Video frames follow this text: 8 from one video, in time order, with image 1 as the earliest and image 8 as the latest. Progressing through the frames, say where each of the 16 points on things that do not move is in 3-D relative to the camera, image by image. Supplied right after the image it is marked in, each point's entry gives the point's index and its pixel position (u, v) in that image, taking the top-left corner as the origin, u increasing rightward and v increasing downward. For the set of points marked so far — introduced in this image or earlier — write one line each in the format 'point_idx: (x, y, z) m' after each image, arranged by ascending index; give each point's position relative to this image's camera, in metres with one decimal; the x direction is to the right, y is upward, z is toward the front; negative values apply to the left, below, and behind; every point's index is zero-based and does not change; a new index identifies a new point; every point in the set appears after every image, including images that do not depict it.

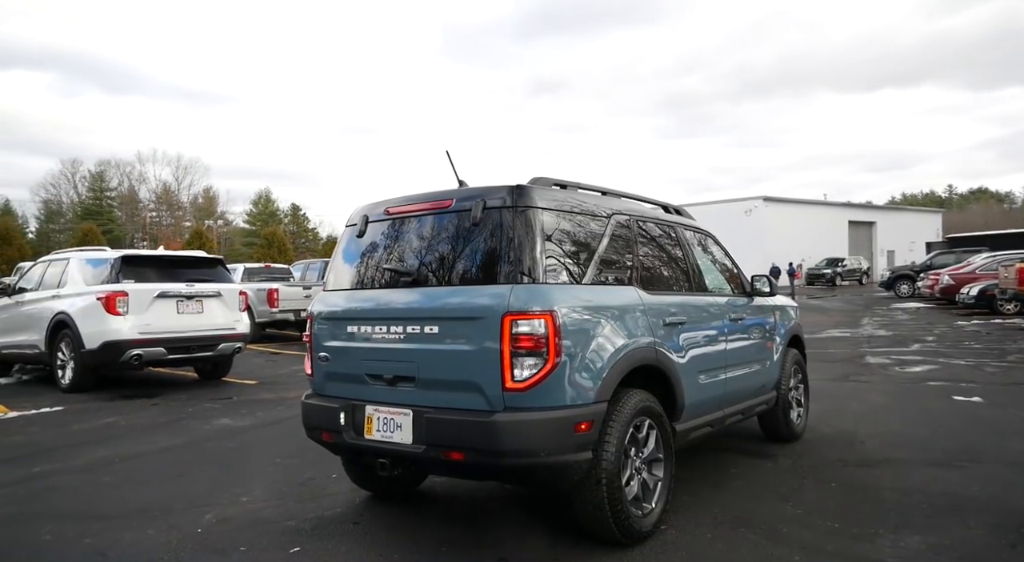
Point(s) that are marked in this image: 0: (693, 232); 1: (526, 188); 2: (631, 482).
0: (+1.3, +0.4, +4.8) m
1: (0.0, +0.5, +3.3) m
2: (+0.6, -1.0, +3.2) m
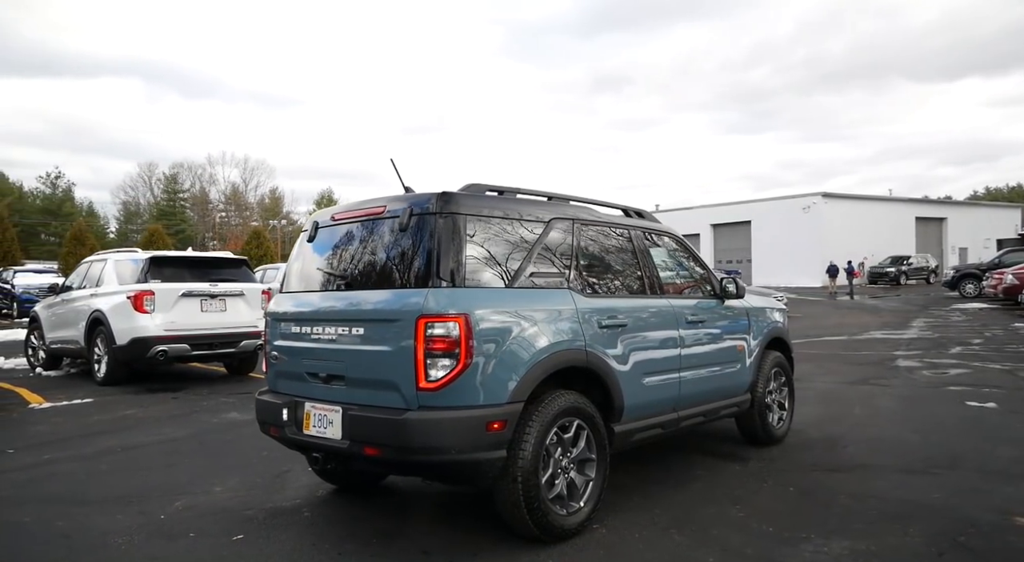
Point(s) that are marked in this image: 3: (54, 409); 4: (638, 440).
0: (+1.1, +0.4, +4.8) m
1: (-0.4, +0.5, +3.4) m
2: (+0.2, -1.0, +3.3) m
3: (-6.0, -1.7, +8.4) m
4: (+0.8, -1.0, +3.9) m
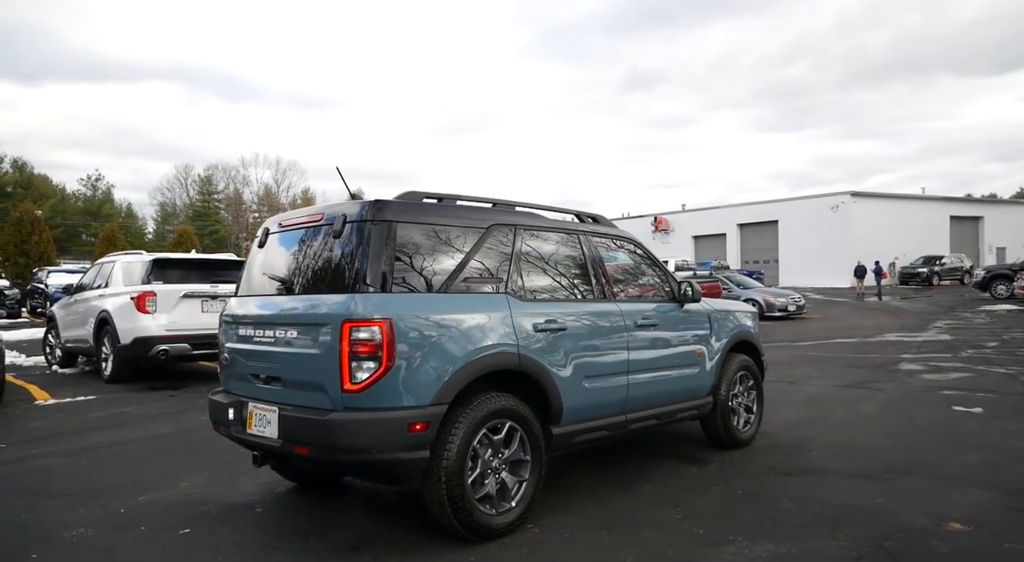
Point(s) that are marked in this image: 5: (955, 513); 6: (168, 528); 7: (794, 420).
0: (+0.8, +0.3, +4.8) m
1: (-0.7, +0.4, +3.5) m
2: (-0.2, -1.1, +3.4) m
3: (-6.2, -1.7, +8.7) m
4: (+0.4, -1.0, +4.0) m
5: (+2.5, -1.3, +3.6) m
6: (-2.0, -1.4, +3.6) m
7: (+3.1, -1.5, +6.9) m
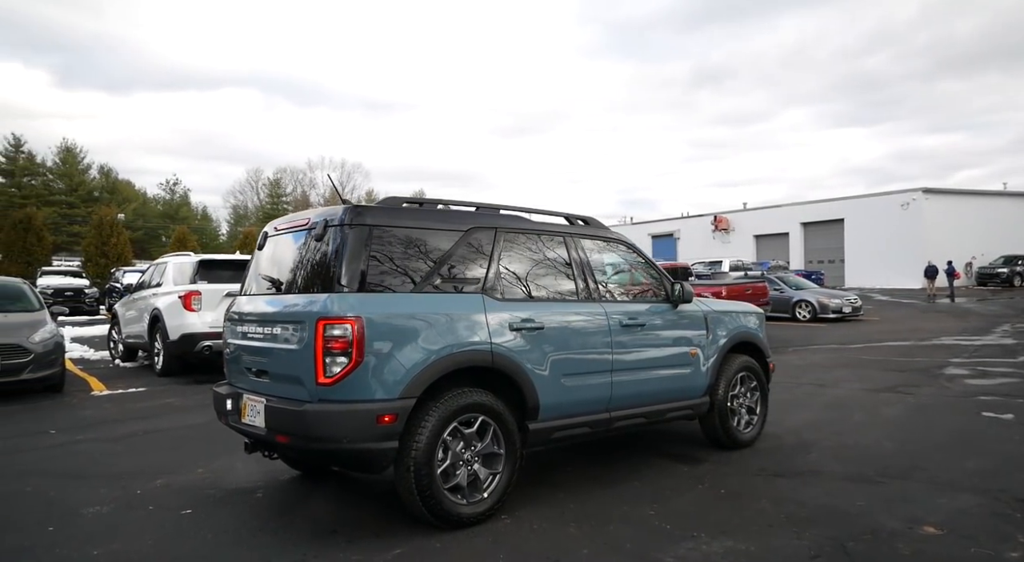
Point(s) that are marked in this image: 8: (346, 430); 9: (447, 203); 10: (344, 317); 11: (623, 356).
0: (+0.7, +0.3, +4.9) m
1: (-0.9, +0.4, +3.7) m
2: (-0.3, -1.1, +3.6) m
3: (-5.9, -1.7, +9.4) m
4: (+0.3, -1.0, +4.1) m
5: (+2.4, -1.3, +3.6) m
6: (-2.1, -1.4, +3.9) m
7: (+3.2, -1.5, +6.8) m
8: (-0.9, -0.8, +3.3) m
9: (-0.4, +0.5, +4.1) m
10: (-0.9, -0.2, +3.3) m
11: (+0.8, -0.5, +4.5) m
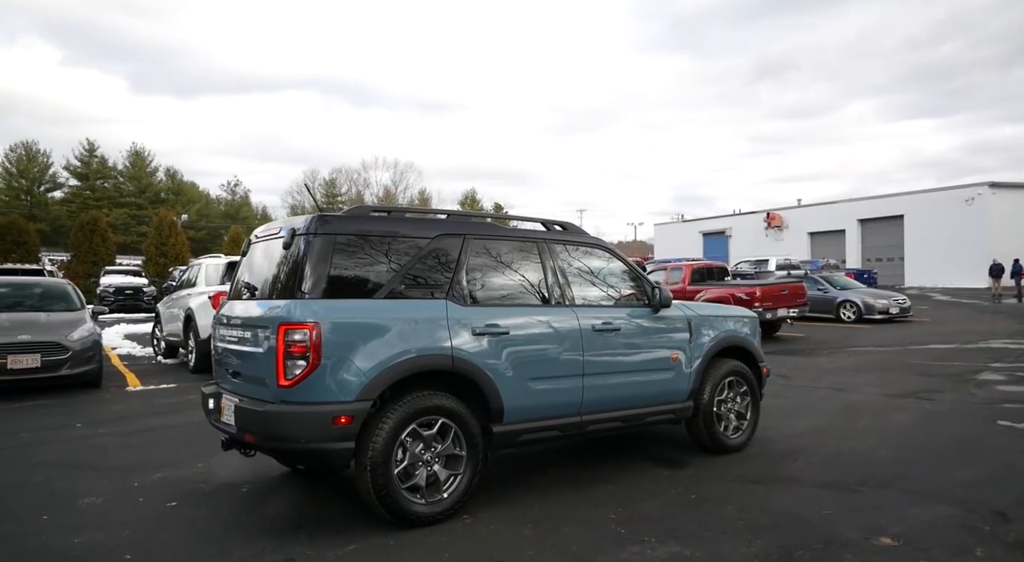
0: (+0.5, +0.3, +5.0) m
1: (-1.1, +0.4, +3.9) m
2: (-0.6, -1.1, +3.7) m
3: (-5.8, -1.7, +9.9) m
4: (+0.1, -1.1, +4.2) m
5: (+2.1, -1.4, +3.5) m
6: (-2.3, -1.4, +4.2) m
7: (+3.1, -1.5, +6.6) m
8: (-1.1, -0.8, +3.4) m
9: (-0.7, +0.5, +4.3) m
10: (-1.1, -0.2, +3.4) m
11: (+0.6, -0.6, +4.6) m
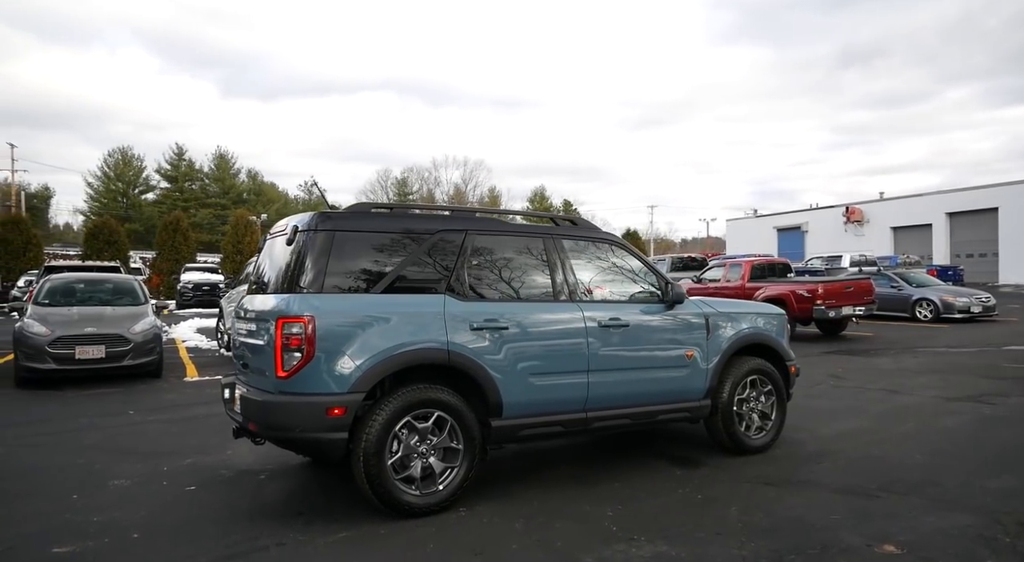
0: (+0.6, +0.3, +4.9) m
1: (-1.1, +0.4, +4.0) m
2: (-0.6, -1.1, +3.7) m
3: (-5.2, -1.7, +10.4) m
4: (+0.1, -1.0, +4.2) m
5: (+2.0, -1.3, +3.3) m
6: (-2.3, -1.4, +4.4) m
7: (+3.4, -1.5, +6.4) m
8: (-1.2, -0.8, +3.5) m
9: (-0.6, +0.5, +4.3) m
10: (-1.2, -0.2, +3.6) m
11: (+0.7, -0.5, +4.5) m
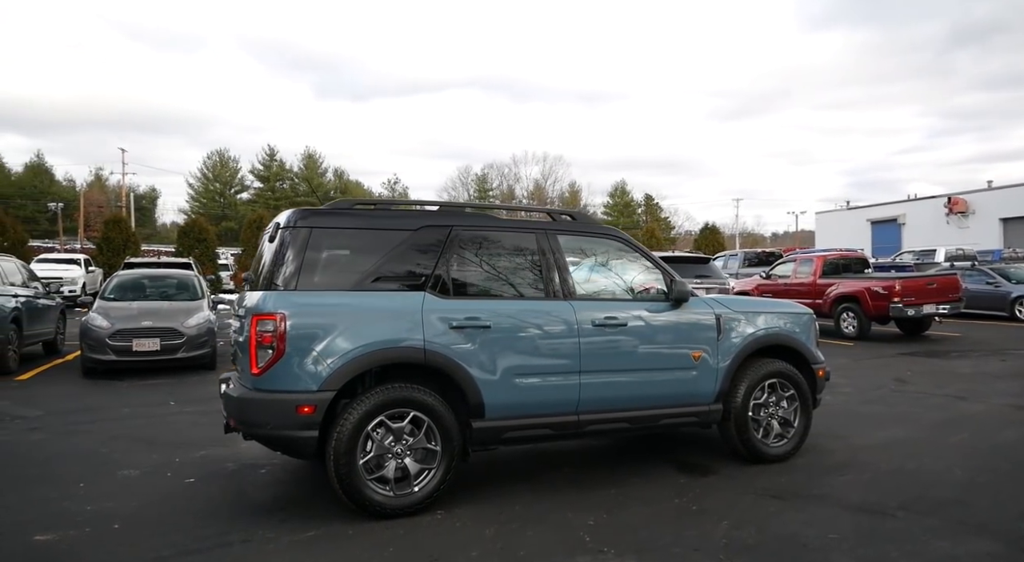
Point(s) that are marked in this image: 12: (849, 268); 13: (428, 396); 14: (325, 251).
0: (+0.6, +0.4, +4.7) m
1: (-1.3, +0.4, +4.0) m
2: (-0.8, -1.1, +3.7) m
3: (-4.6, -1.6, +10.8) m
4: (0.0, -1.0, +4.1) m
5: (+1.8, -1.3, +3.0) m
6: (-2.4, -1.4, +4.6) m
7: (+3.5, -1.5, +5.9) m
8: (-1.3, -0.8, +3.6) m
9: (-0.7, +0.5, +4.3) m
10: (-1.4, -0.2, +3.6) m
11: (+0.6, -0.5, +4.3) m
12: (+9.7, +0.4, +18.8) m
13: (-0.5, -0.7, +3.8) m
14: (-1.1, +0.2, +3.9) m
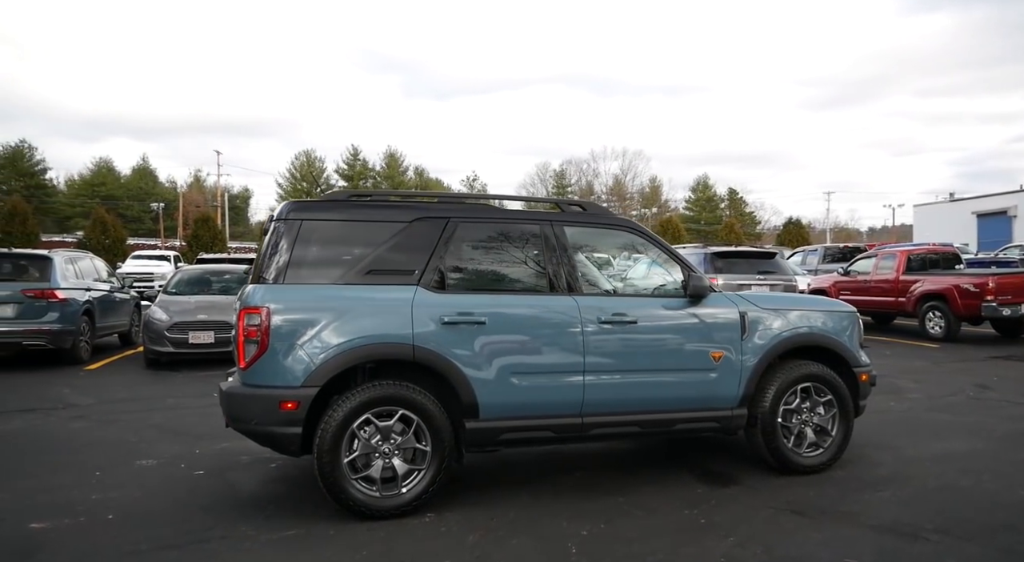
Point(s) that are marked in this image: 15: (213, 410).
0: (+0.7, +0.4, +4.5) m
1: (-1.3, +0.5, +3.9) m
2: (-0.8, -1.0, +3.6) m
3: (-3.8, -1.5, +11.1) m
4: (0.0, -1.0, +3.9) m
5: (+1.7, -1.3, +2.6) m
6: (-2.3, -1.4, +4.6) m
7: (+3.6, -1.4, +5.3) m
8: (-1.4, -0.7, +3.5) m
9: (-0.7, +0.6, +4.2) m
10: (-1.4, -0.2, +3.5) m
11: (+0.6, -0.5, +4.1) m
12: (+11.3, +0.5, +17.4) m
13: (-0.6, -0.7, +3.7) m
14: (-1.2, +0.2, +3.8) m
15: (-3.4, -1.5, +7.1) m
